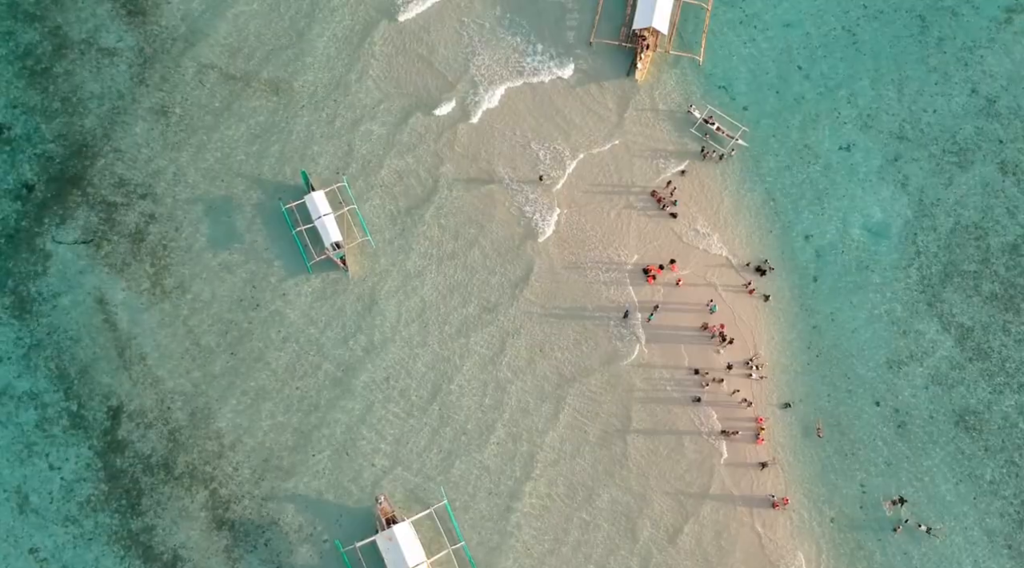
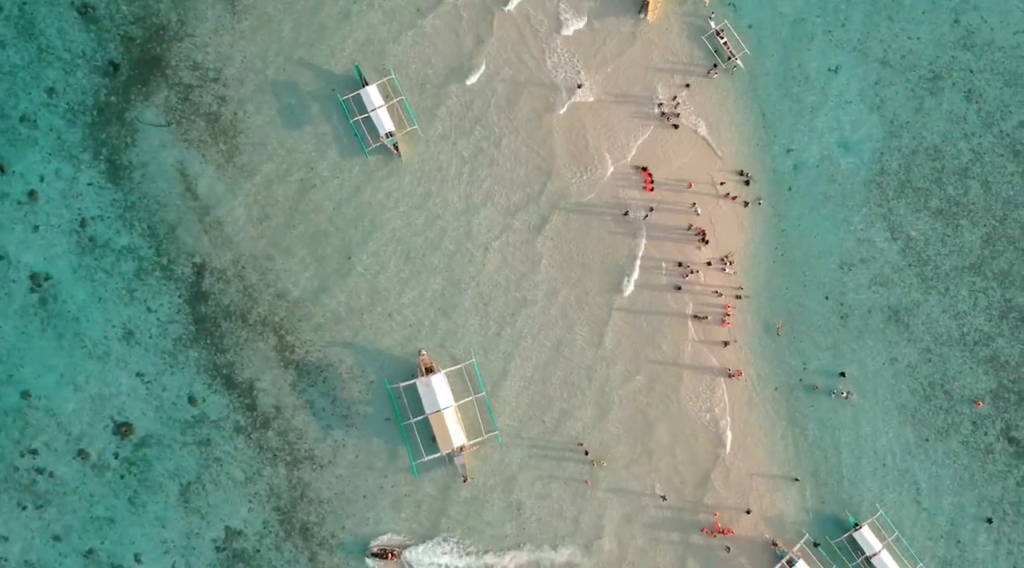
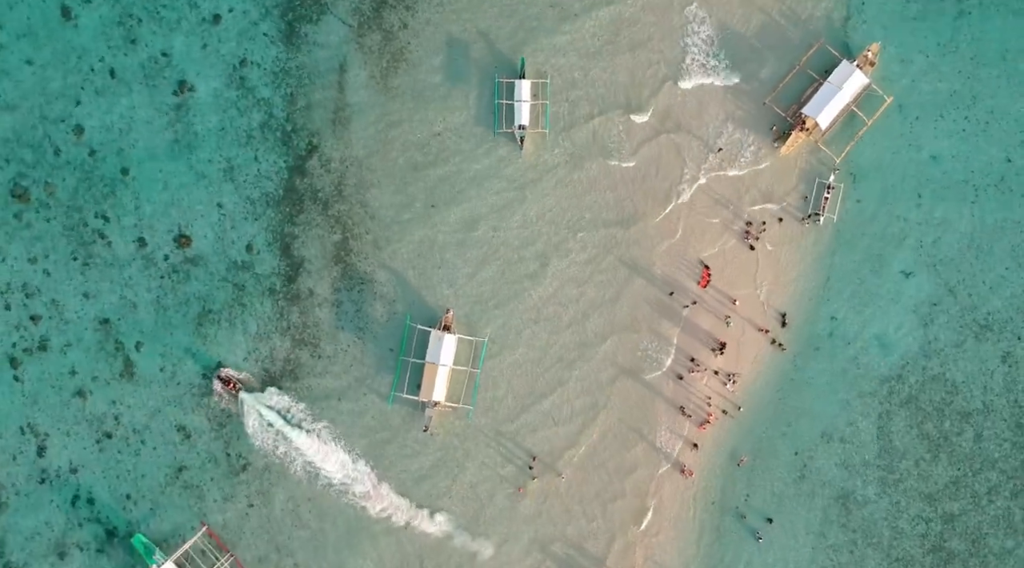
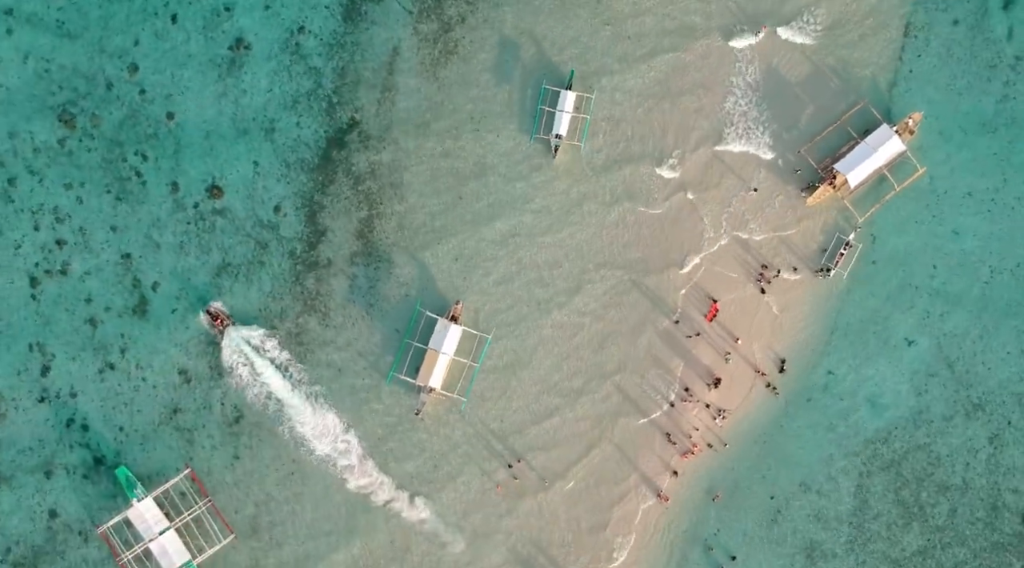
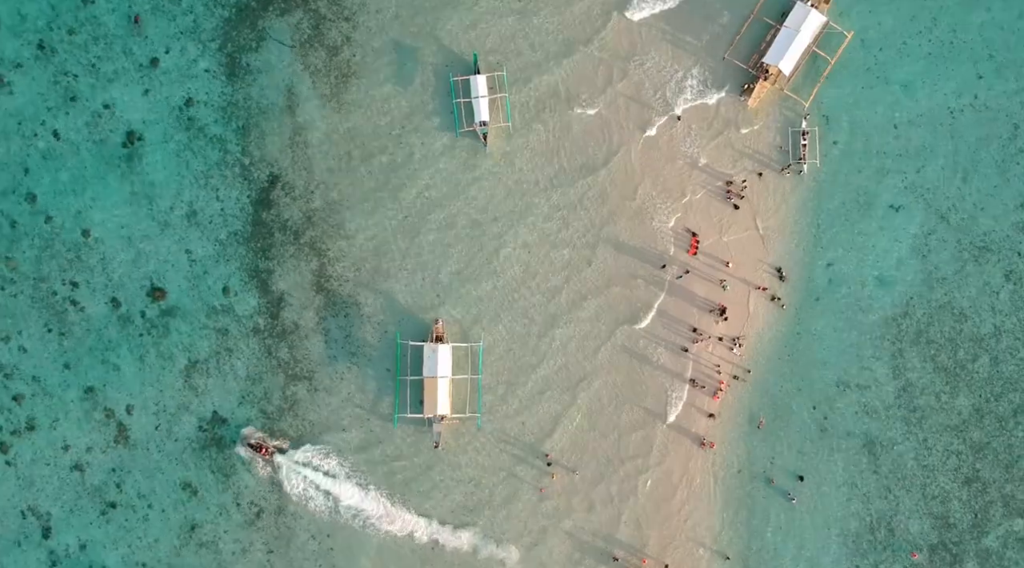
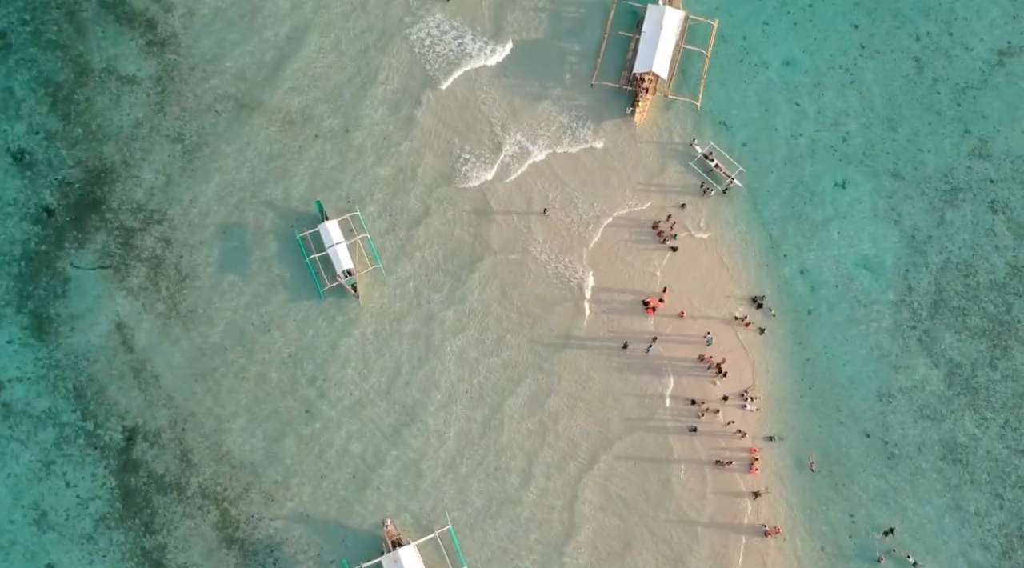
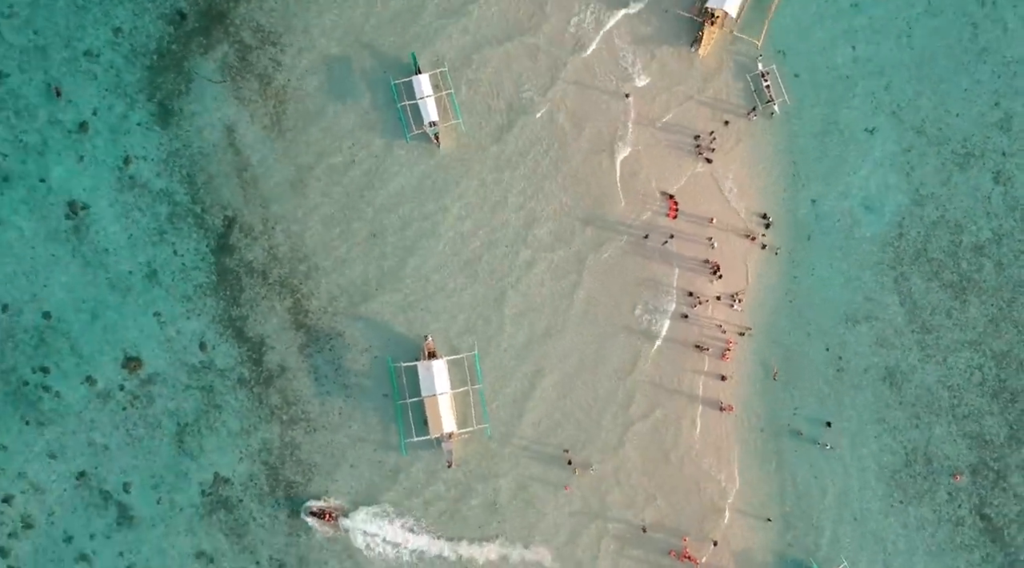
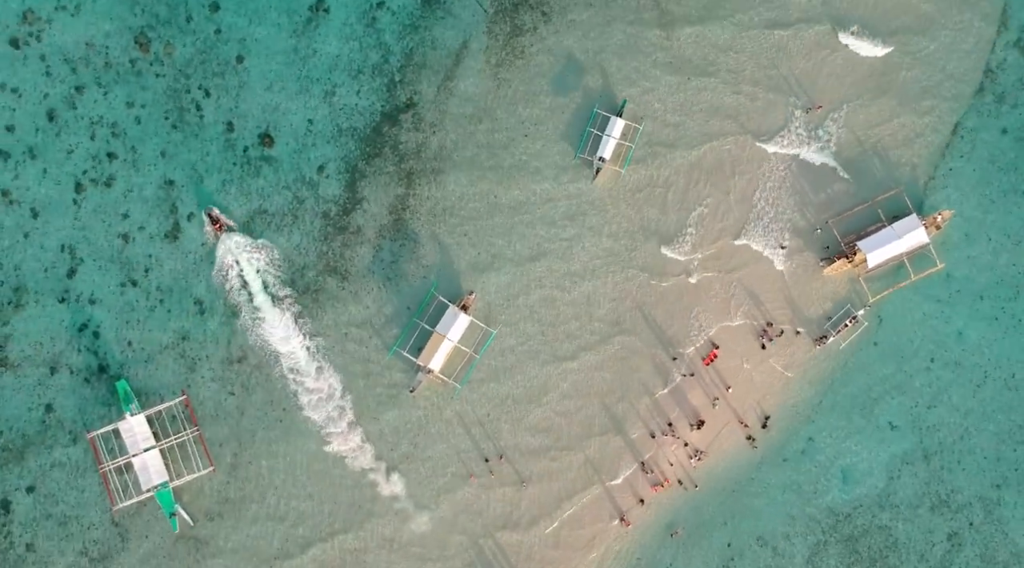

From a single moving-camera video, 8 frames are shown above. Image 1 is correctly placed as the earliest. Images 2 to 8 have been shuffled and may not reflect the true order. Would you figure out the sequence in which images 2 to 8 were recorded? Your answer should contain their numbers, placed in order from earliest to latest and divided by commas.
6, 2, 7, 5, 3, 4, 8
